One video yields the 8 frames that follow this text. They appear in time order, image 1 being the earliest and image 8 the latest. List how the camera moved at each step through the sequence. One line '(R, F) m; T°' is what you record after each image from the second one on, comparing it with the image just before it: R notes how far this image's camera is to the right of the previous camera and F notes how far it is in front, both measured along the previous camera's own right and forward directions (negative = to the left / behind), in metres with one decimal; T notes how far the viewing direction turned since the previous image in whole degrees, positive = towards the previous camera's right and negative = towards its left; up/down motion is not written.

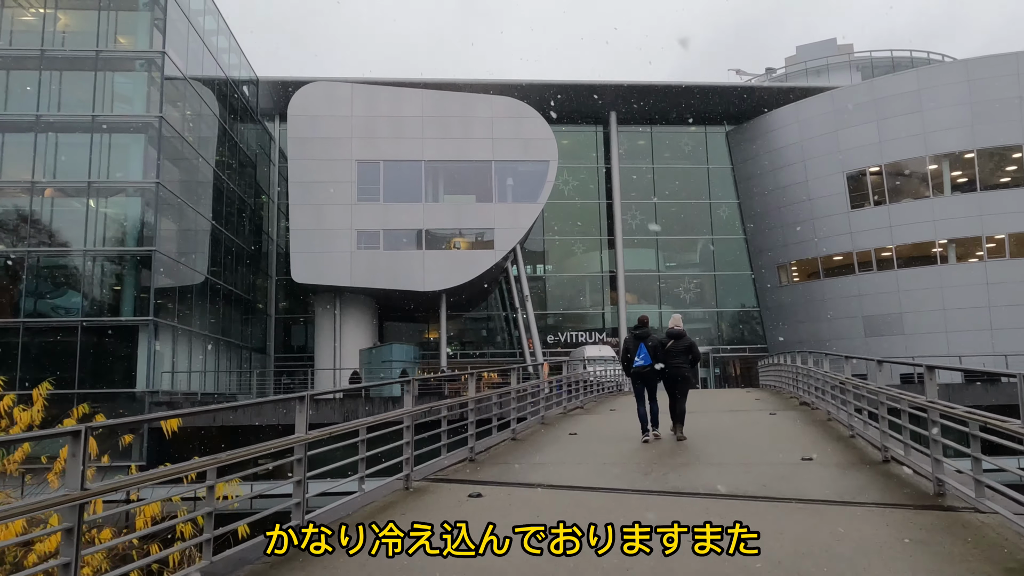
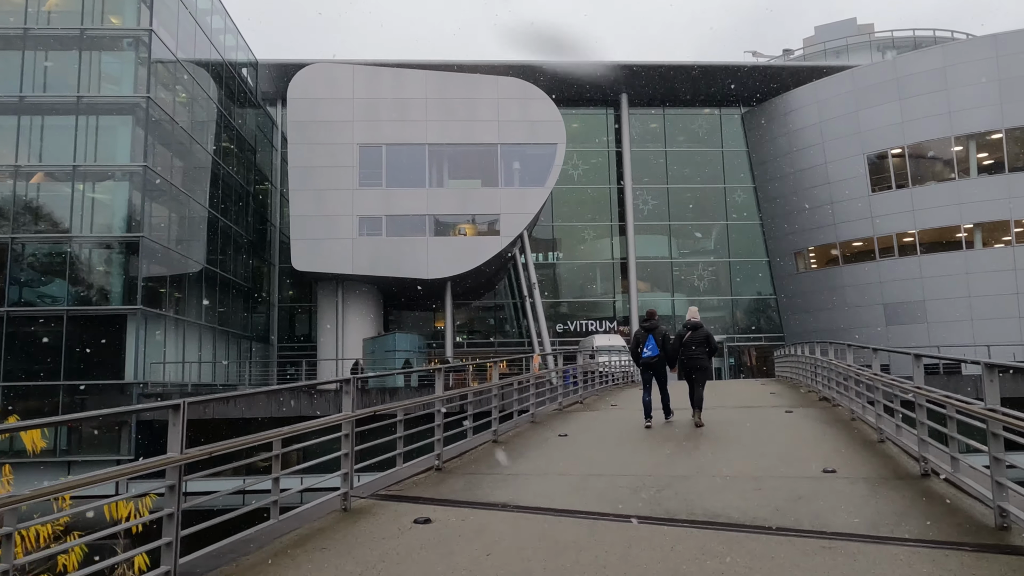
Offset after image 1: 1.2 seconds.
(+0.3, +1.0) m; -1°
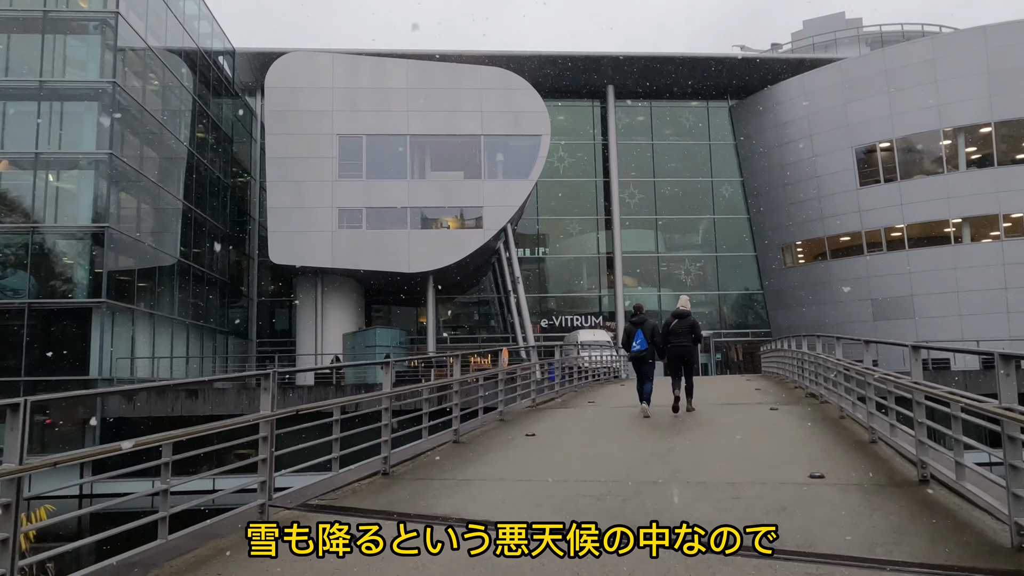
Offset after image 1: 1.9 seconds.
(+0.3, +0.6) m; +1°
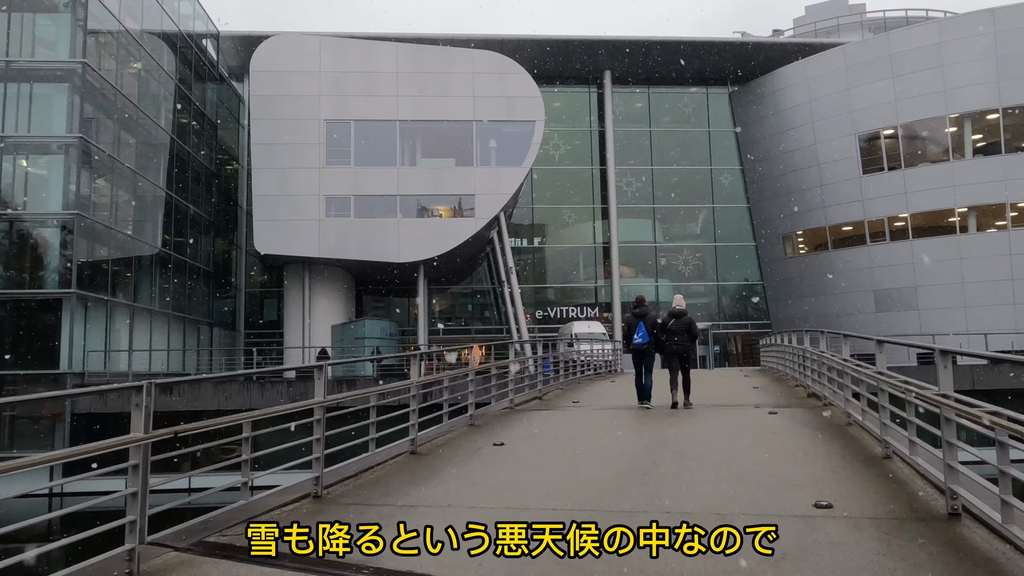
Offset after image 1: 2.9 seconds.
(+0.3, +0.8) m; 0°
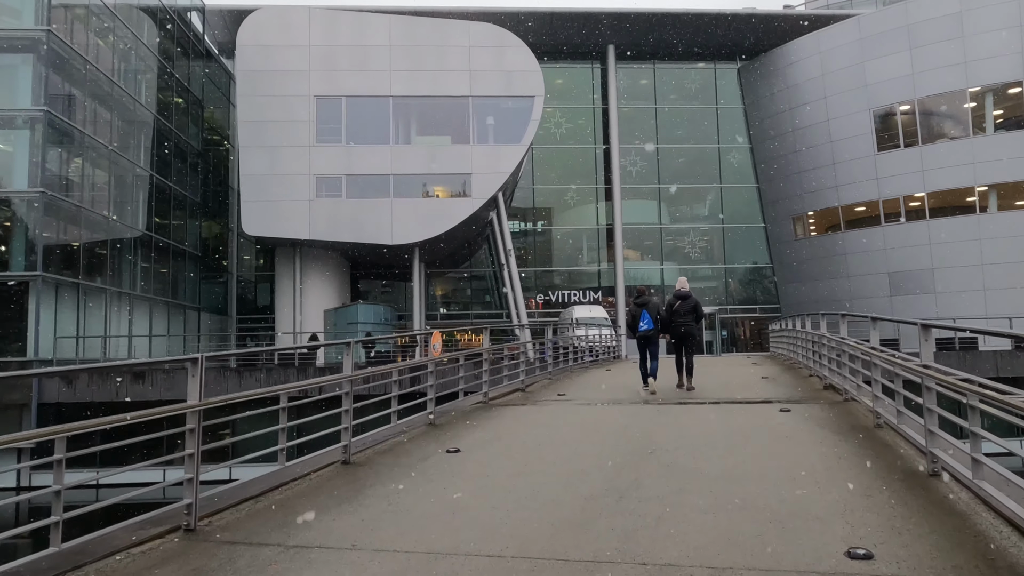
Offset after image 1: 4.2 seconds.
(+0.4, +1.2) m; -1°
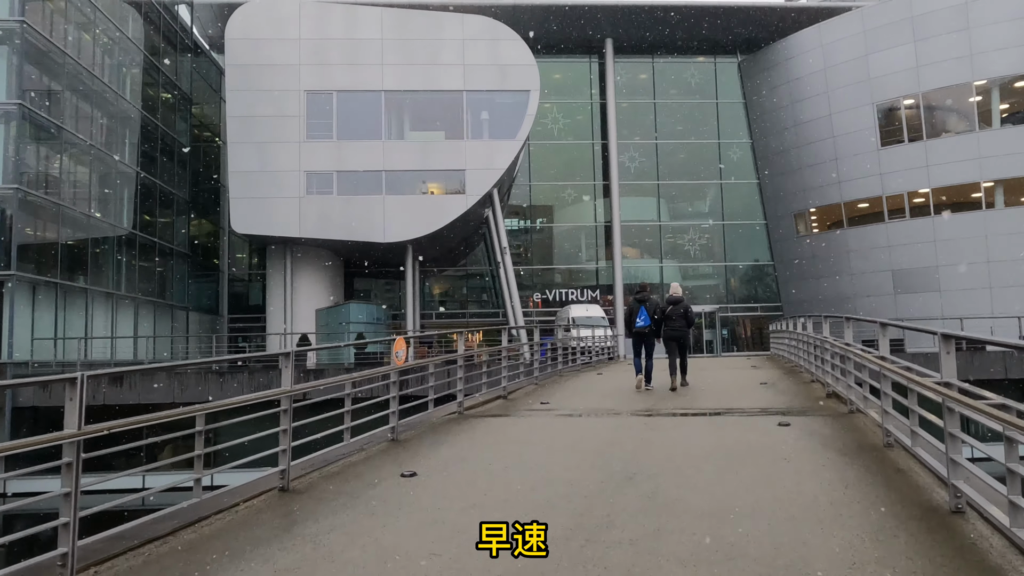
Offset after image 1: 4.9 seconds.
(+0.2, +0.6) m; 0°
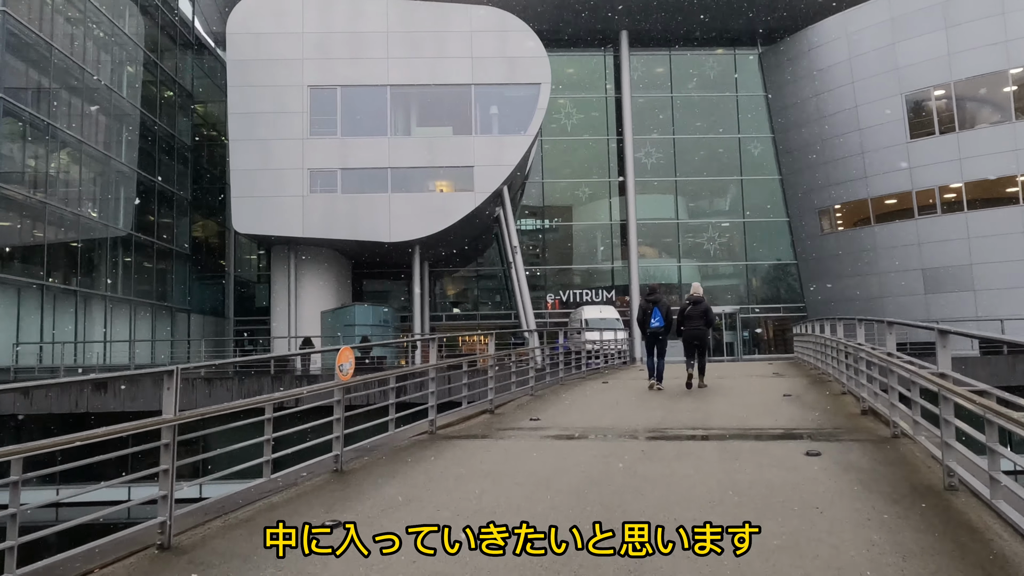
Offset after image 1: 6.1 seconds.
(+0.3, +1.1) m; -2°
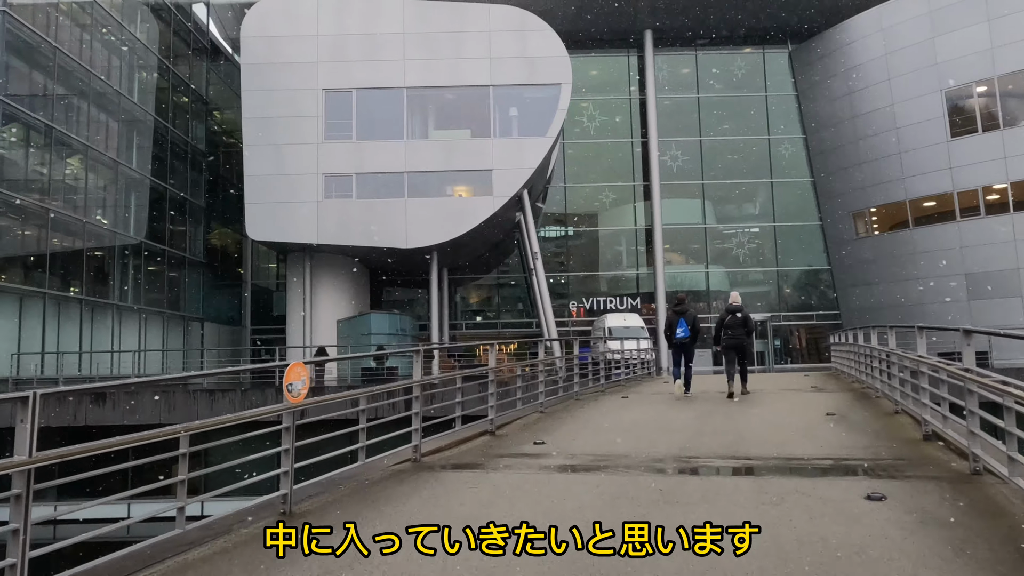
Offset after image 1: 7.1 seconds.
(+0.2, +0.9) m; -2°
